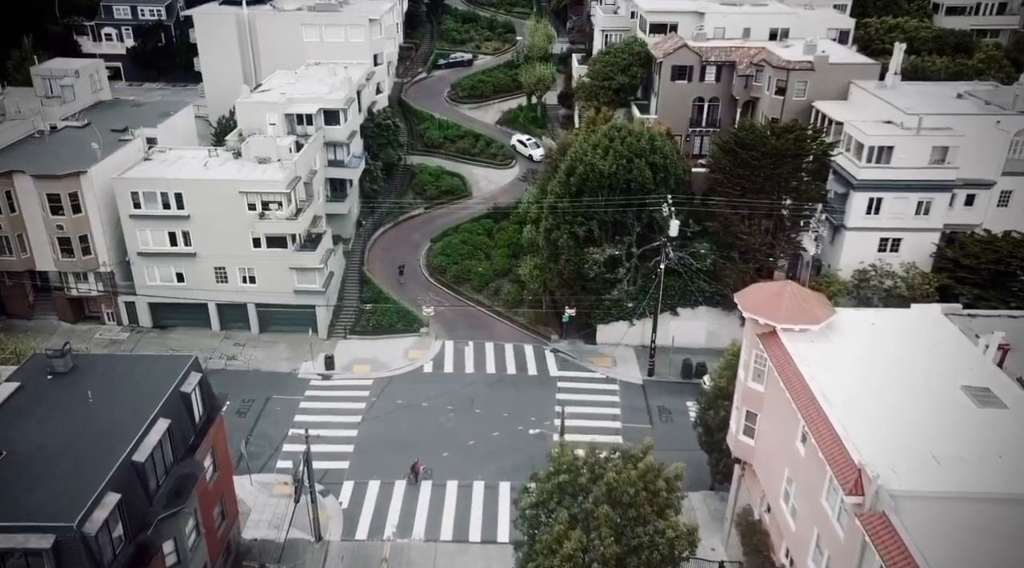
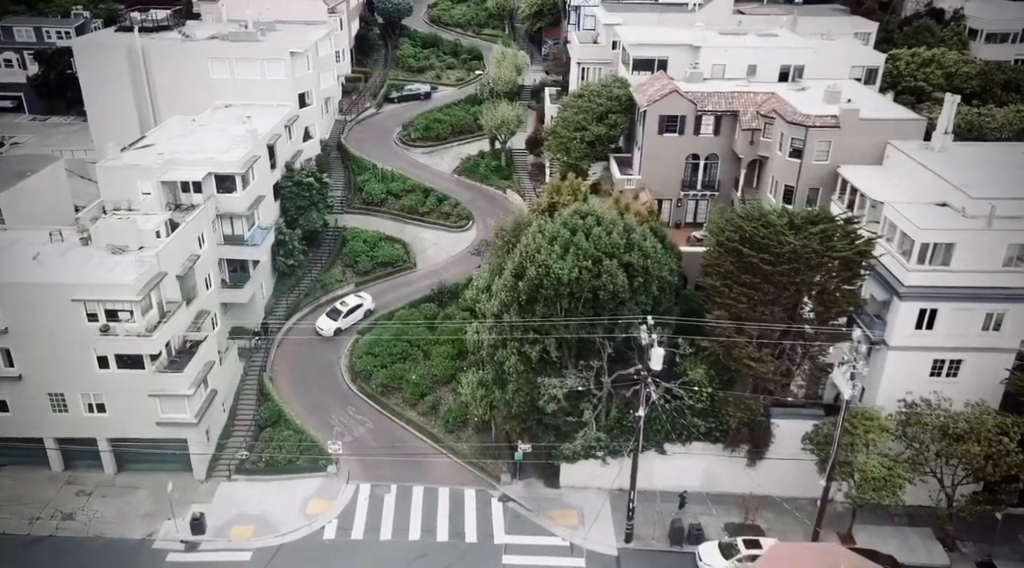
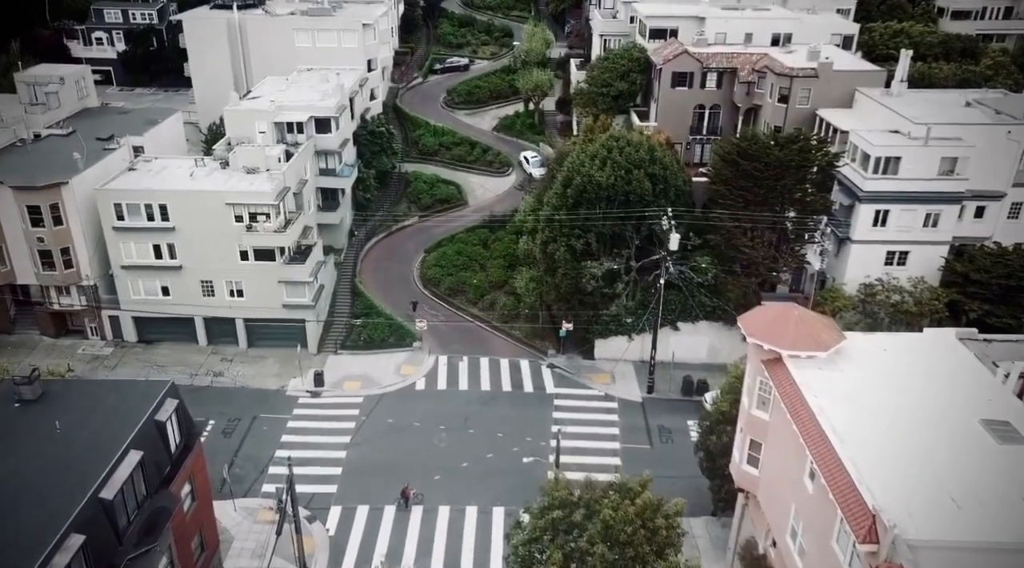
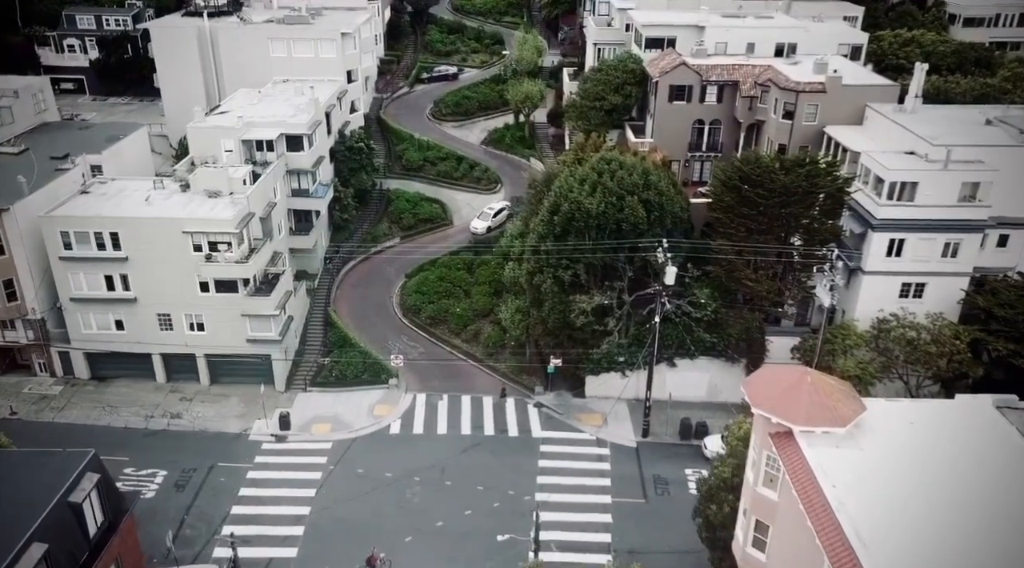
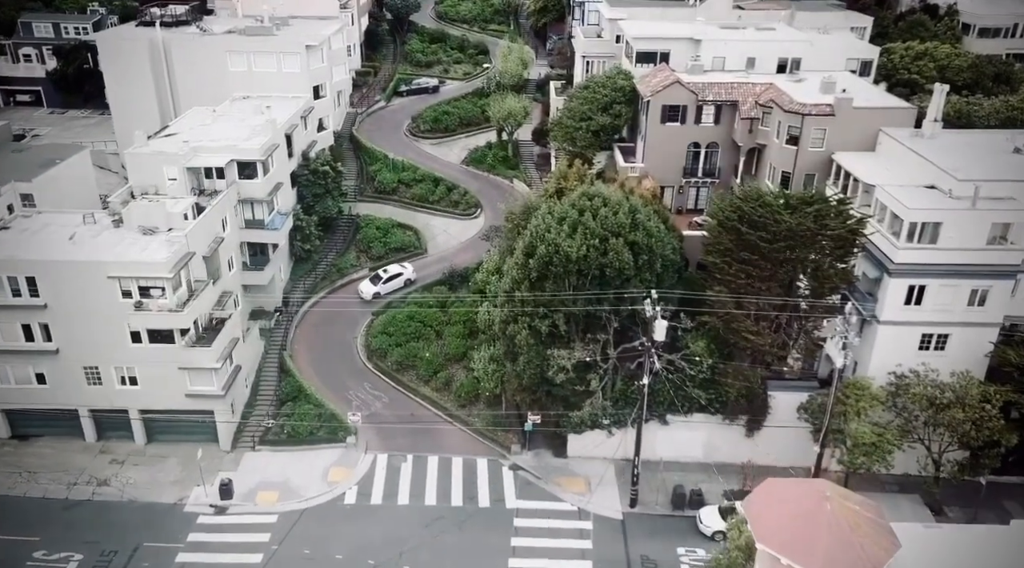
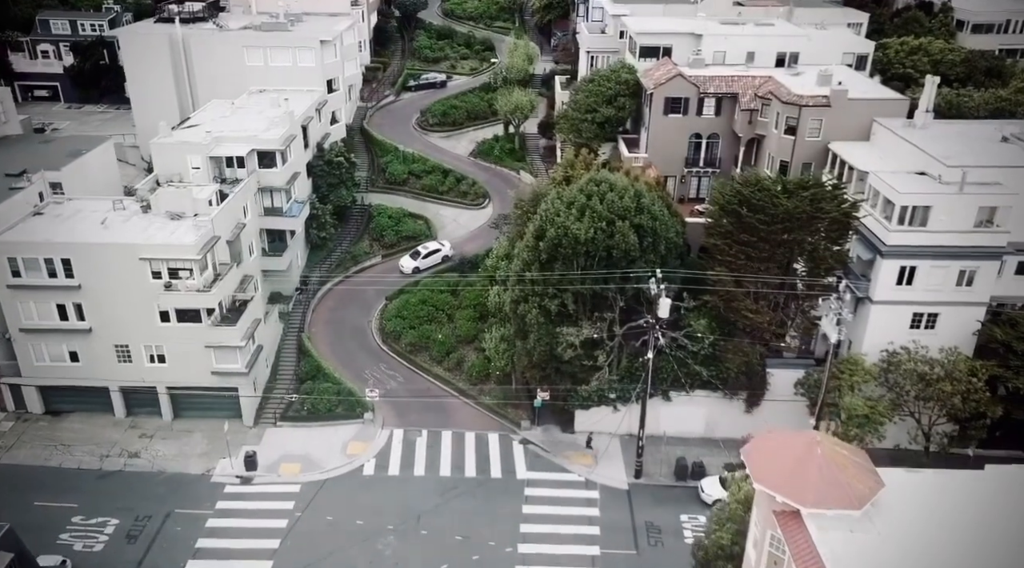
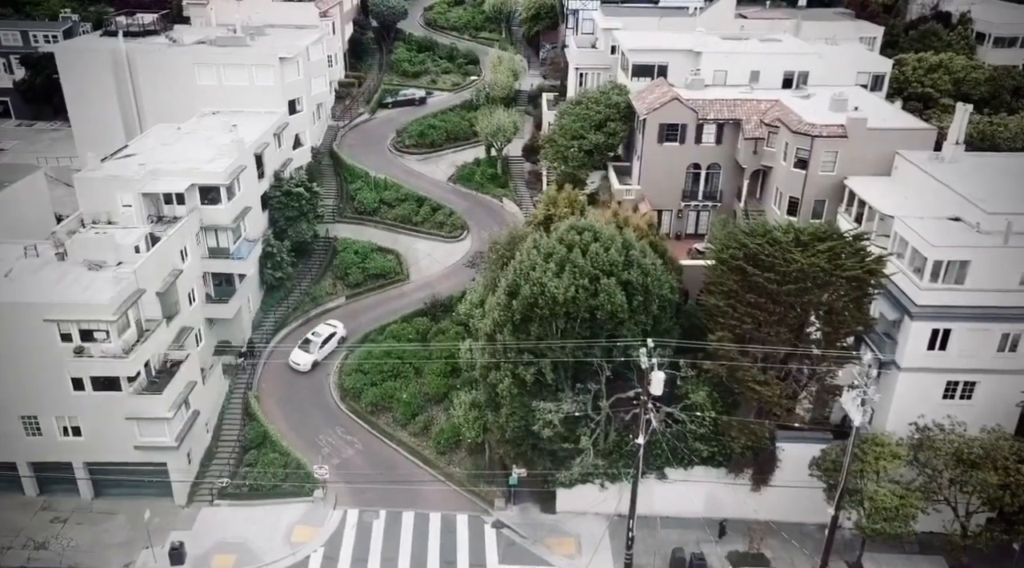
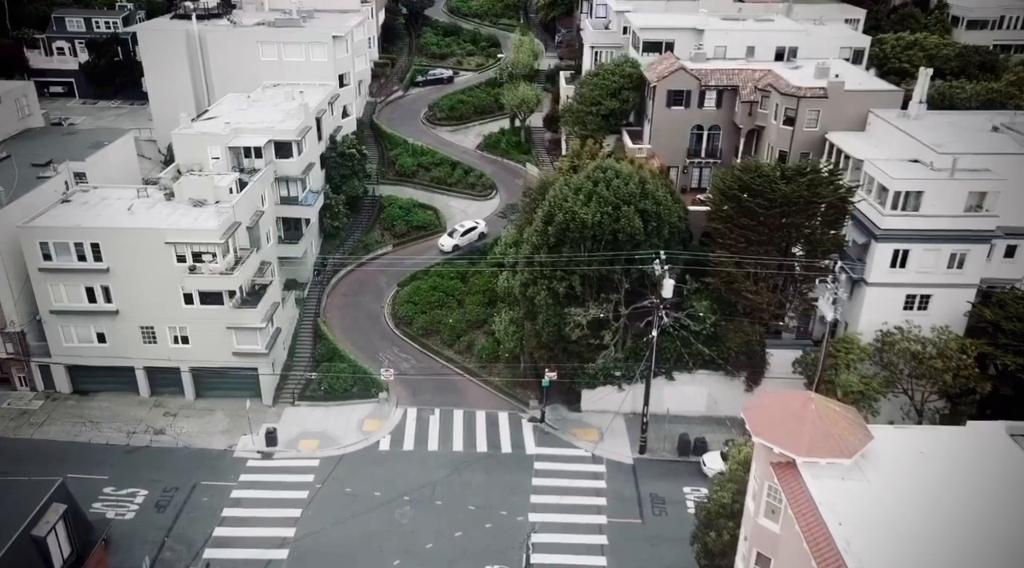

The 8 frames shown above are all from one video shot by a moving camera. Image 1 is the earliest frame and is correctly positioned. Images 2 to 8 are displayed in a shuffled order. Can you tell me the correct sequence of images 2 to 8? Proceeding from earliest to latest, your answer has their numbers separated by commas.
3, 4, 8, 6, 5, 2, 7
